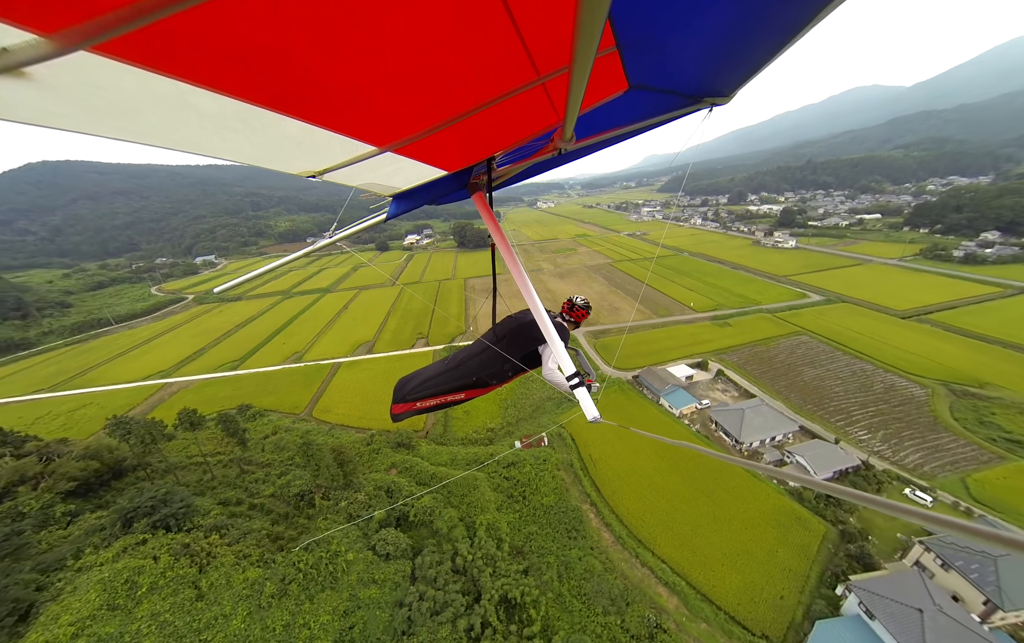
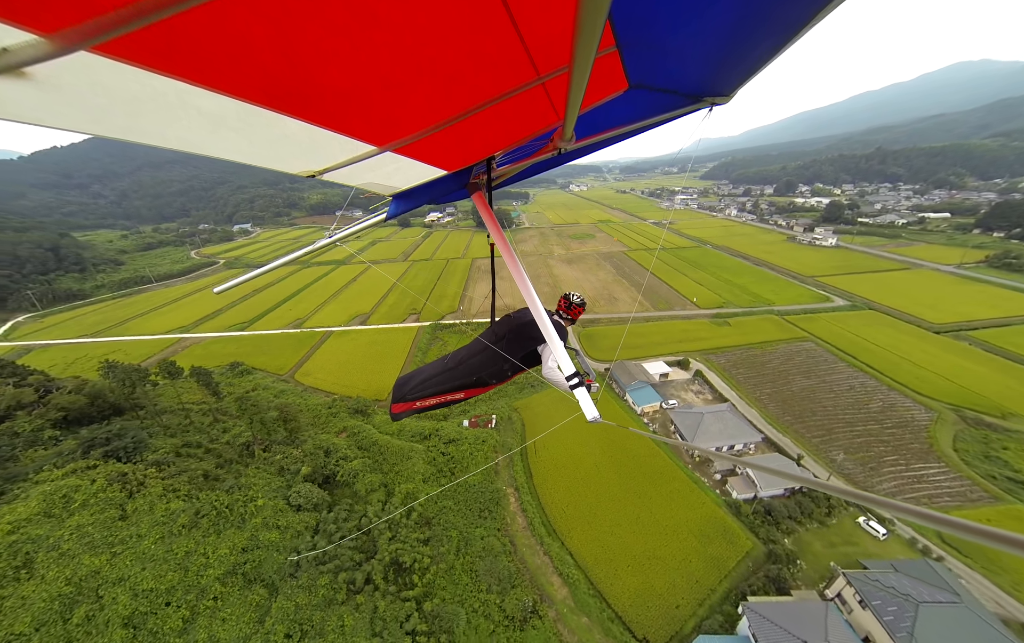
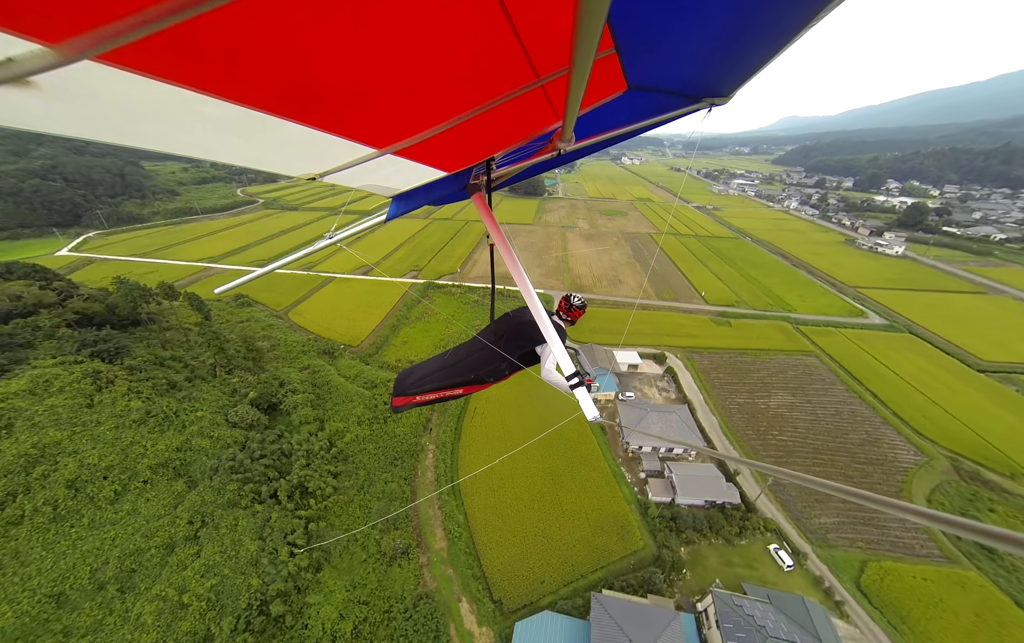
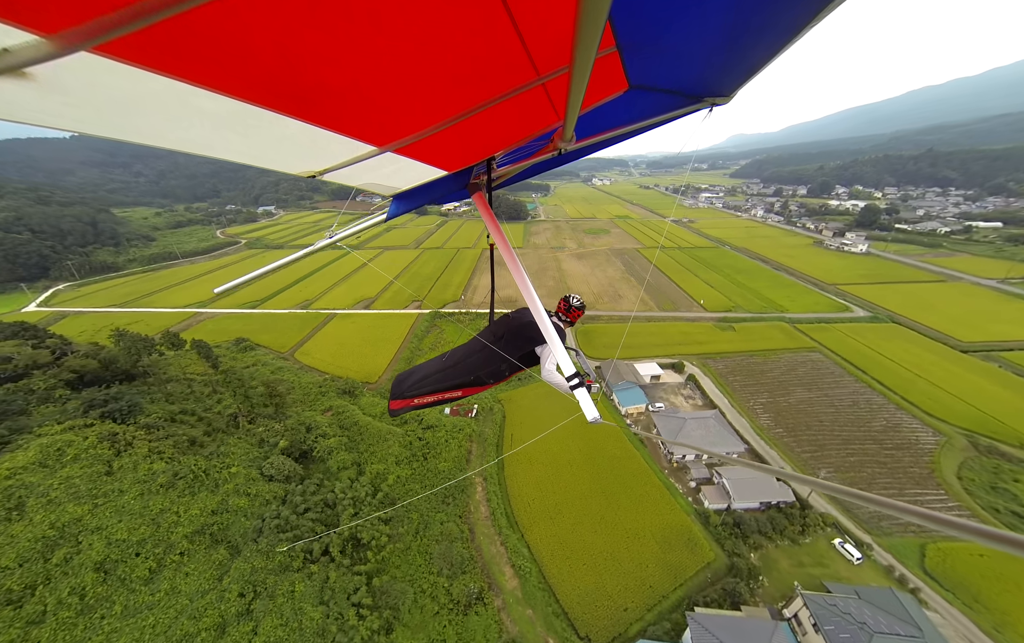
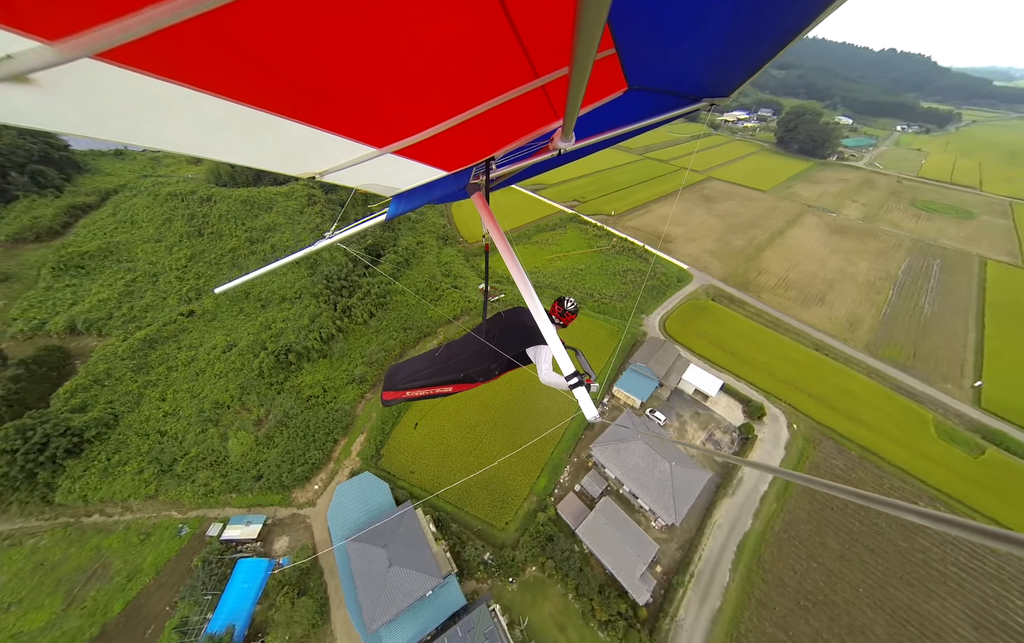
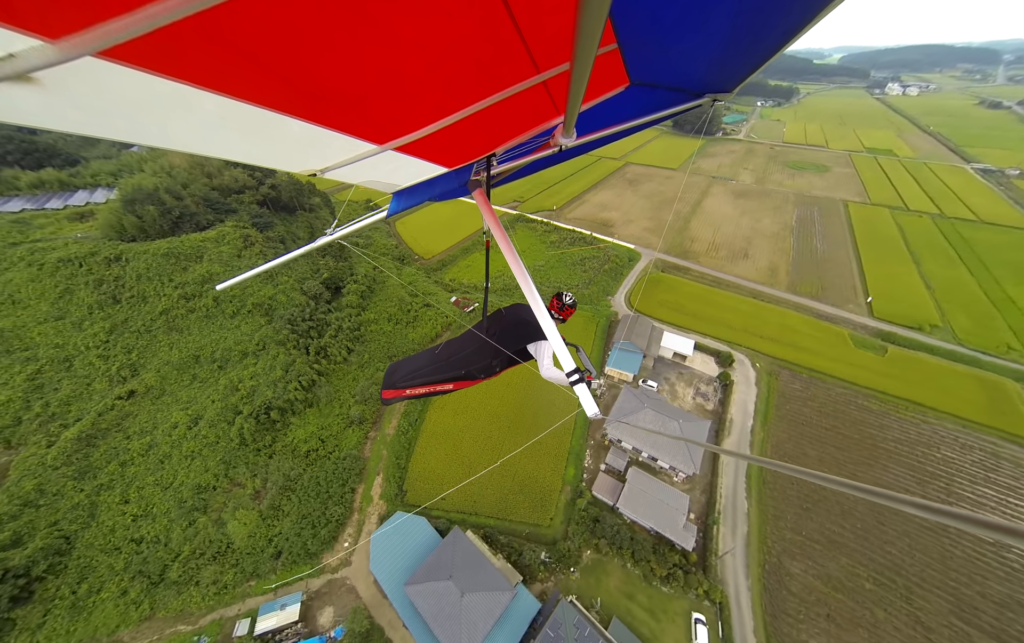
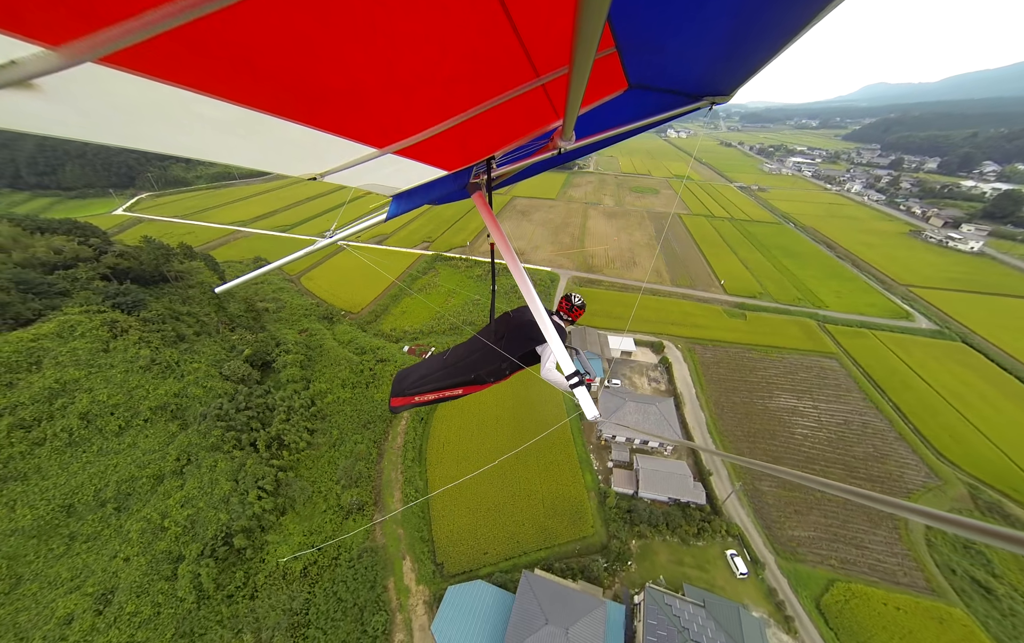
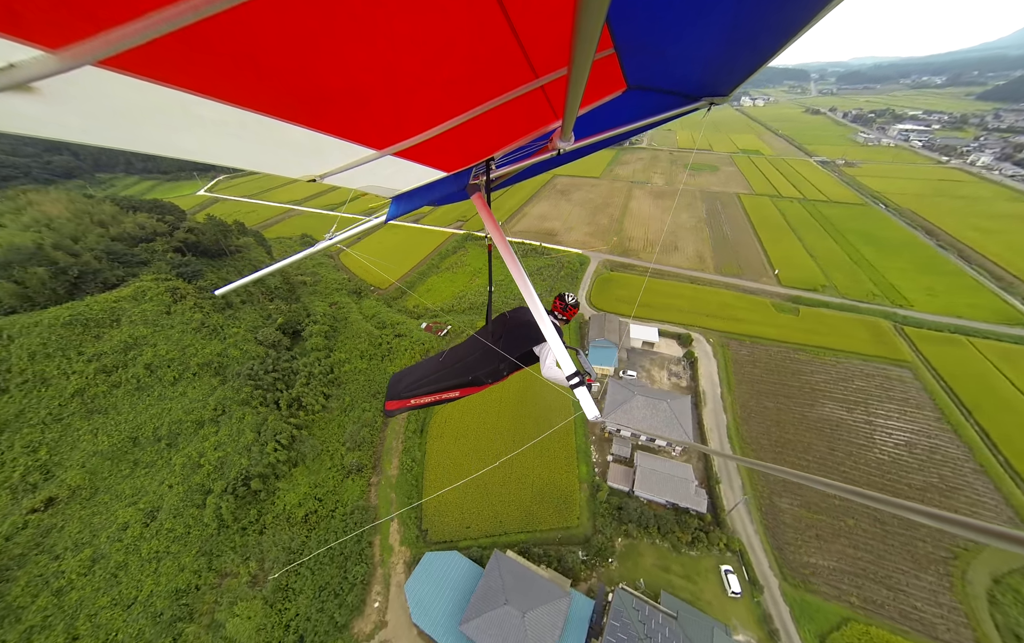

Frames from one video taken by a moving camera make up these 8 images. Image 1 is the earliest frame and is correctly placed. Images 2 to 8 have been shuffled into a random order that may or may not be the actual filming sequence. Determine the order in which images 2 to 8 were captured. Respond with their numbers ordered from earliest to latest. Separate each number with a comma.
2, 4, 3, 7, 8, 6, 5
